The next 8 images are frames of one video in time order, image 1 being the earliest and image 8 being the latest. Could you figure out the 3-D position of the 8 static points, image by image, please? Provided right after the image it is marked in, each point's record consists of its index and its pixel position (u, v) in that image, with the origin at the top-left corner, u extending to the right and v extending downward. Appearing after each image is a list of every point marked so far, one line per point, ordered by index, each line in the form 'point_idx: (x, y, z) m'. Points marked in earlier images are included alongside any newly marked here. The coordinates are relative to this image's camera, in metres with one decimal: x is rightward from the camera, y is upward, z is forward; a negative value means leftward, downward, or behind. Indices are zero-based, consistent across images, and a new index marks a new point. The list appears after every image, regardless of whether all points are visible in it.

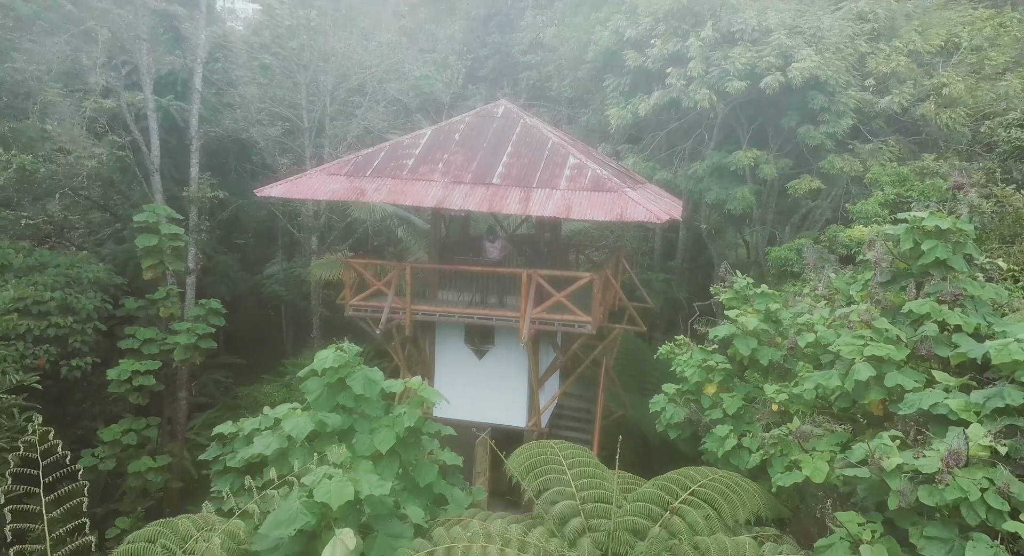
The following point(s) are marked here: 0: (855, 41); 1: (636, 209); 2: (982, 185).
0: (+4.8, +3.3, +10.9) m
1: (+1.2, +0.7, +7.7) m
2: (+4.5, +0.8, +7.4) m
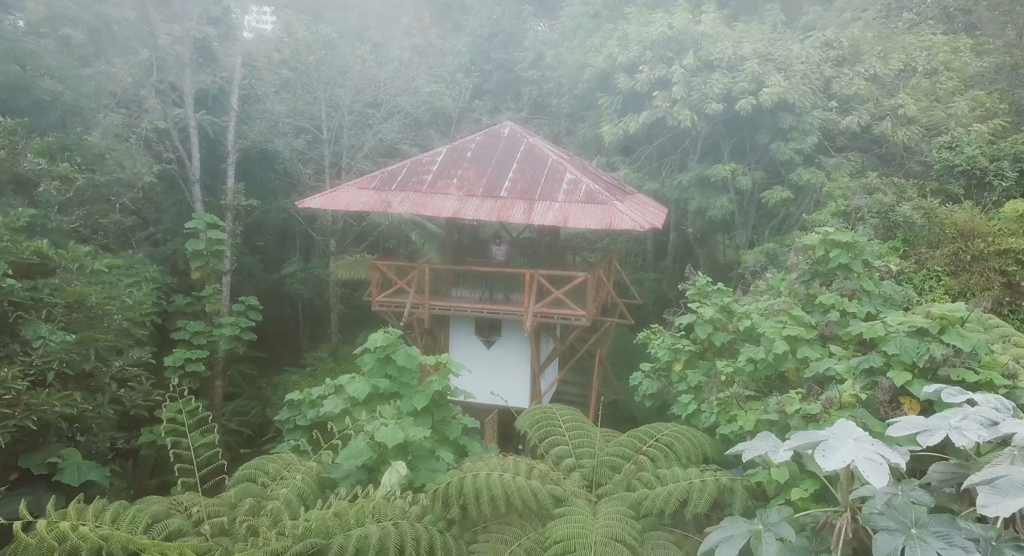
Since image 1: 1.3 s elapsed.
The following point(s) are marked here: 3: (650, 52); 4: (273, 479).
0: (+4.9, +3.3, +12.2) m
1: (+1.3, +0.7, +9.0) m
2: (+4.6, +0.9, +8.7) m
3: (+2.2, +3.5, +12.2) m
4: (-1.6, -1.3, +5.1) m
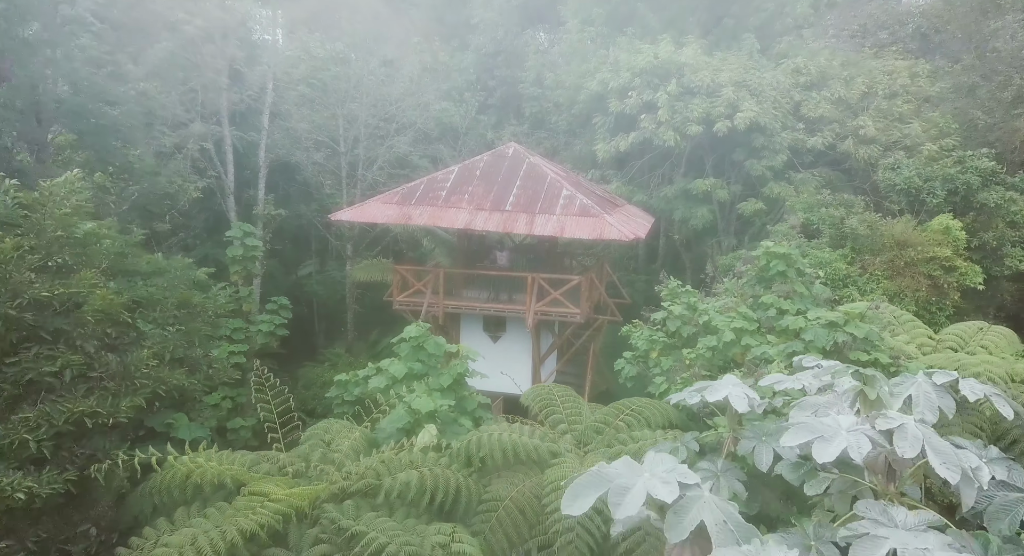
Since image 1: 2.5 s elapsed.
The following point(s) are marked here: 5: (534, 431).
0: (+4.9, +3.3, +13.7) m
1: (+1.3, +0.7, +10.5) m
2: (+4.6, +0.8, +10.2) m
3: (+2.2, +3.5, +13.7) m
4: (-1.5, -1.3, +6.5) m
5: (+0.2, -1.3, +6.6) m
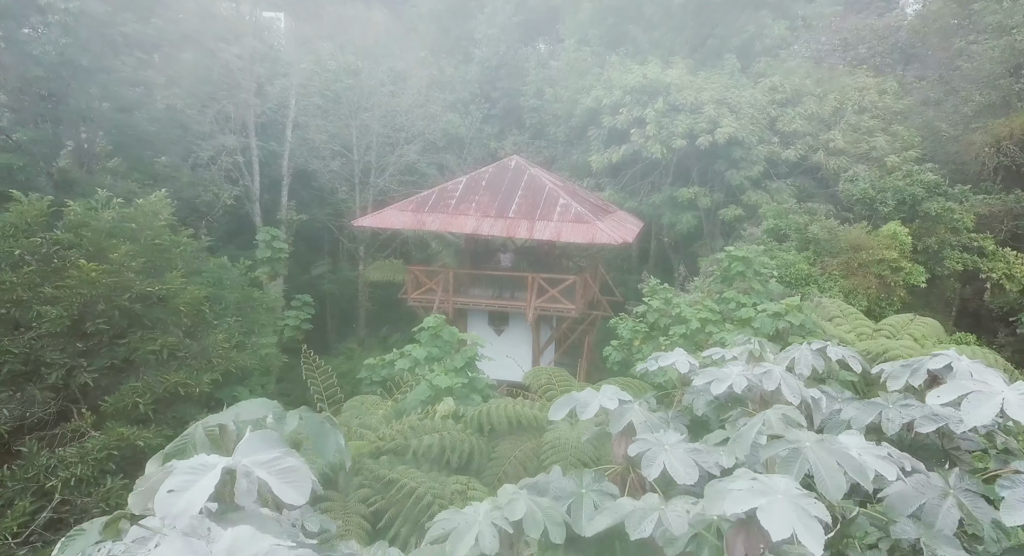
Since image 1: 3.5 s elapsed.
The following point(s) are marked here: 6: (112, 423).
0: (+5.0, +3.3, +15.1) m
1: (+1.4, +0.7, +11.9) m
2: (+4.7, +0.8, +11.5) m
3: (+2.3, +3.5, +15.0) m
4: (-1.5, -1.3, +7.9) m
5: (+0.2, -1.3, +7.9) m
6: (-3.3, -1.2, +6.4) m
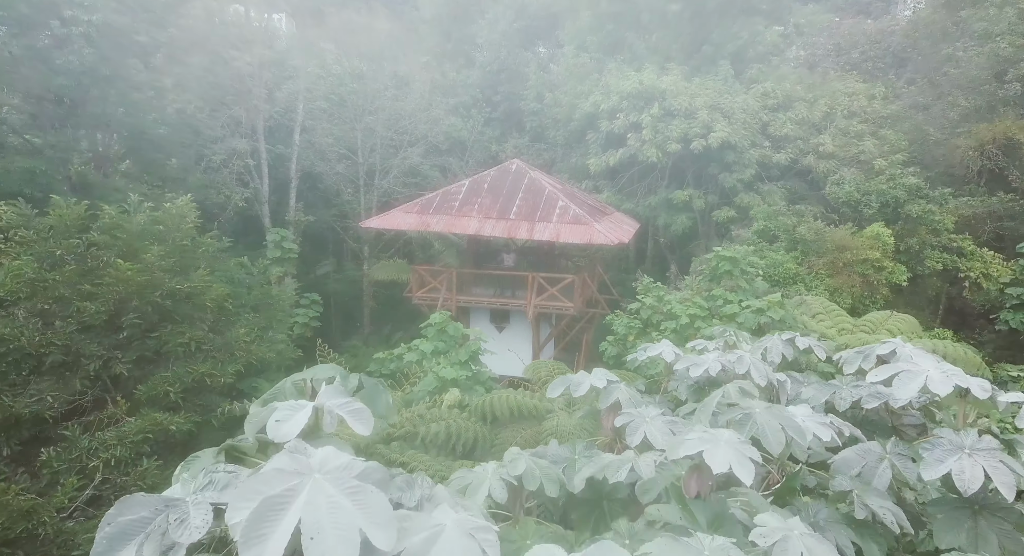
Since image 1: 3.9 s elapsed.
0: (+5.0, +3.3, +15.6) m
1: (+1.4, +0.7, +12.4) m
2: (+4.7, +0.8, +12.1) m
3: (+2.3, +3.5, +15.6) m
4: (-1.5, -1.3, +8.4) m
5: (+0.2, -1.3, +8.5) m
6: (-3.3, -1.2, +7.0) m
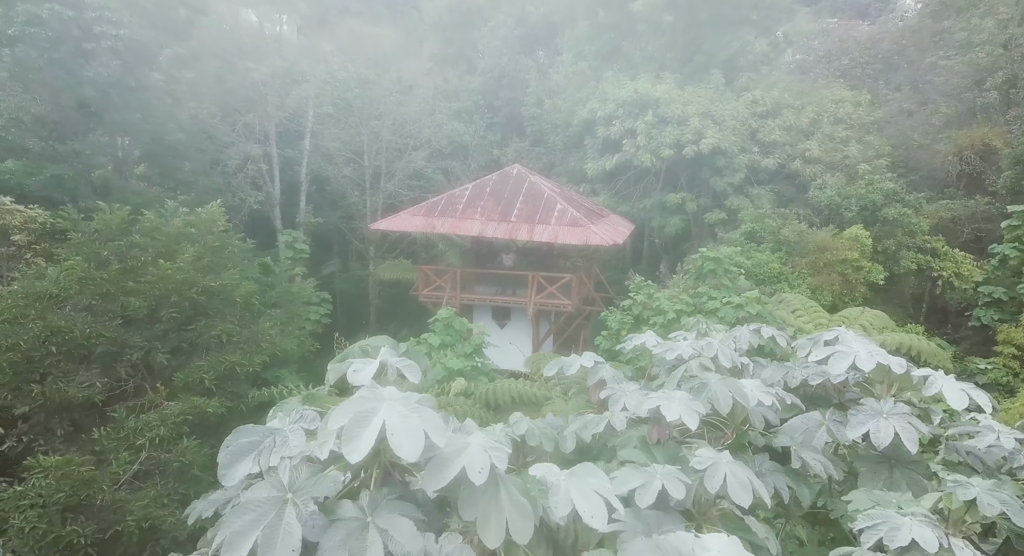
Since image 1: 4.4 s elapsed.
0: (+5.0, +3.3, +16.3) m
1: (+1.4, +0.7, +13.1) m
2: (+4.7, +0.9, +12.8) m
3: (+2.3, +3.5, +16.3) m
4: (-1.4, -1.3, +9.2) m
5: (+0.3, -1.2, +9.2) m
6: (-3.3, -1.2, +7.7) m
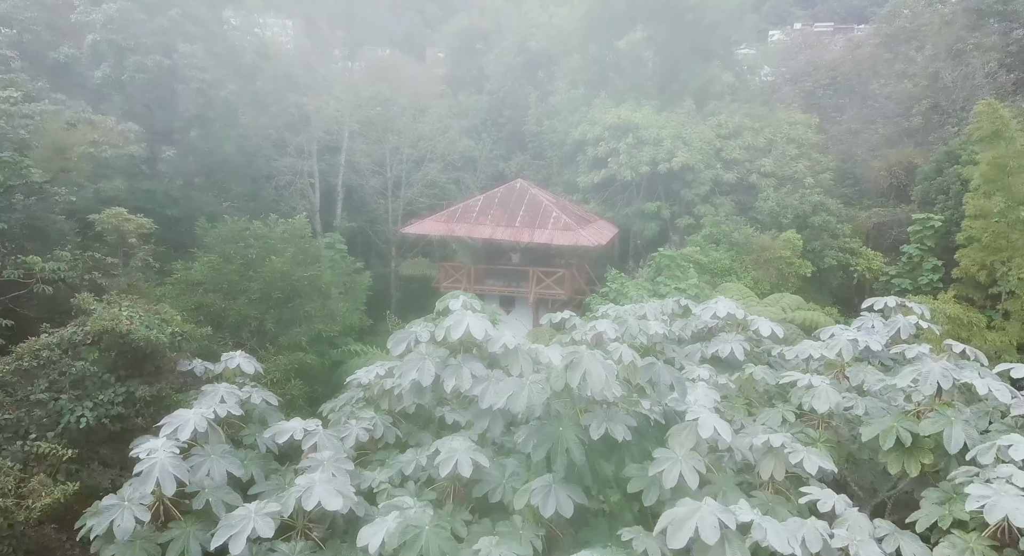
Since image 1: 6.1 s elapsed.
0: (+5.1, +3.4, +19.5) m
1: (+1.5, +0.8, +16.3) m
2: (+4.8, +1.0, +16.0) m
3: (+2.4, +3.7, +19.5) m
4: (-1.3, -1.2, +12.3) m
5: (+0.3, -1.1, +12.3) m
6: (-3.2, -1.0, +10.8) m
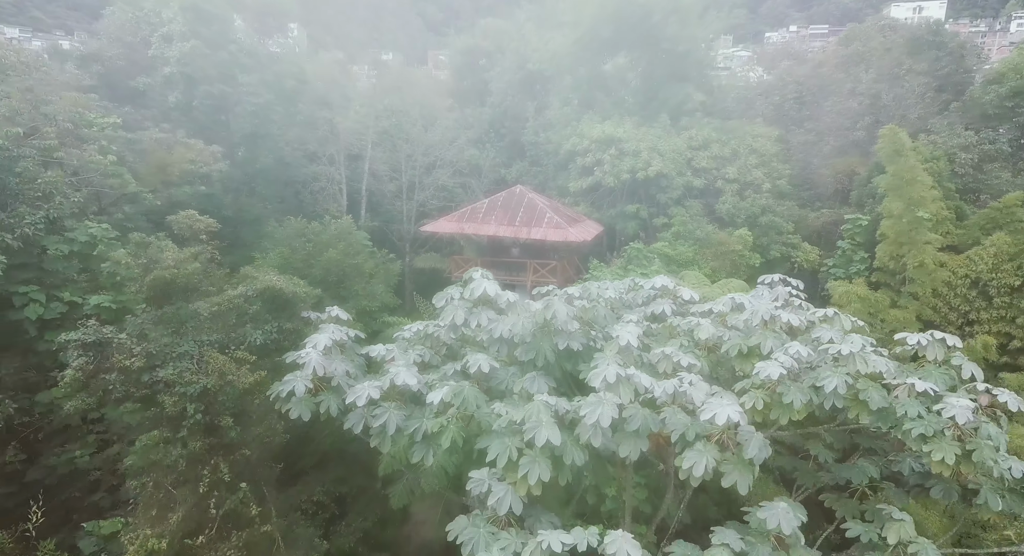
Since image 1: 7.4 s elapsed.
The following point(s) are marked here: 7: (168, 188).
0: (+5.1, +3.7, +22.6) m
1: (+1.5, +1.1, +19.4) m
2: (+4.8, +1.2, +19.1) m
3: (+2.4, +3.9, +22.6) m
4: (-1.3, -1.0, +15.5) m
5: (+0.4, -0.9, +15.5) m
6: (-3.2, -0.8, +14.0) m
7: (-7.5, +2.0, +16.8) m
